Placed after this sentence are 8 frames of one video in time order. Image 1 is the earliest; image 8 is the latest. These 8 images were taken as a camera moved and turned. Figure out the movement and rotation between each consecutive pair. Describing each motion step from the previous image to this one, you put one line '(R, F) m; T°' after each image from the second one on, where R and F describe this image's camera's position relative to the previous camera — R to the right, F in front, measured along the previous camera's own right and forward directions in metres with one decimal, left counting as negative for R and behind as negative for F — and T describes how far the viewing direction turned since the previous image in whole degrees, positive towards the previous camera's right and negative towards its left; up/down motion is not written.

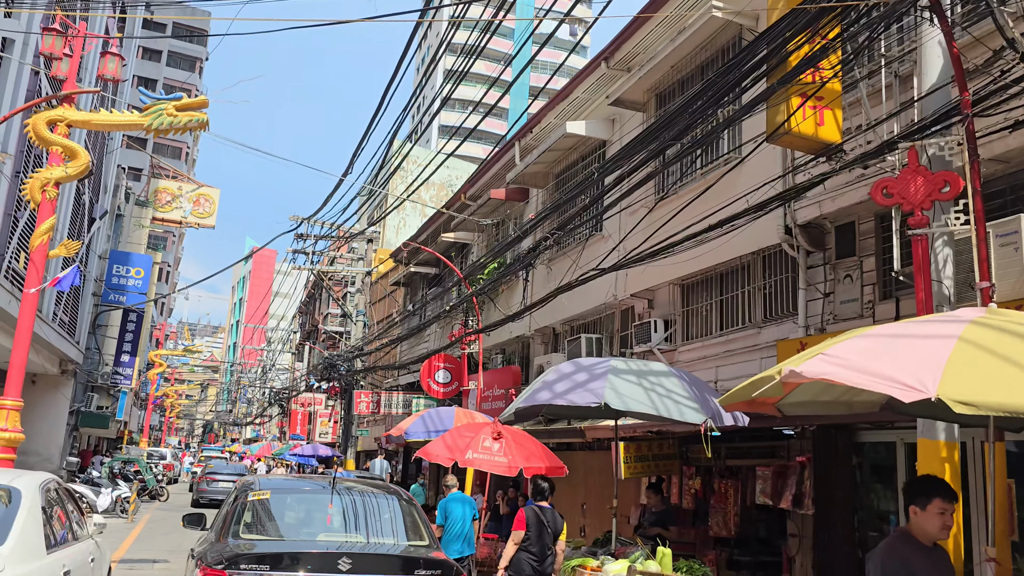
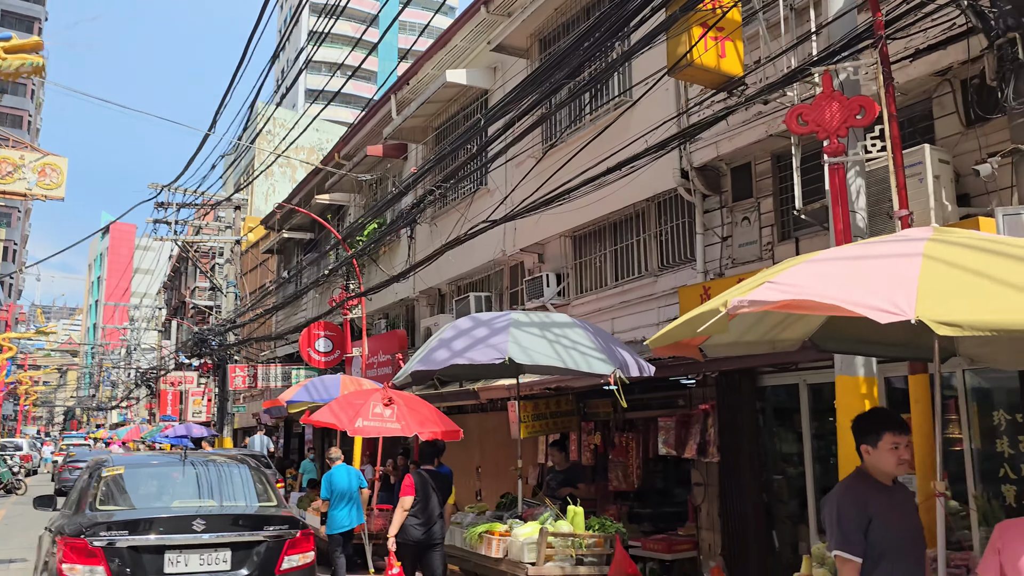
(-0.1, +0.5) m; +8°
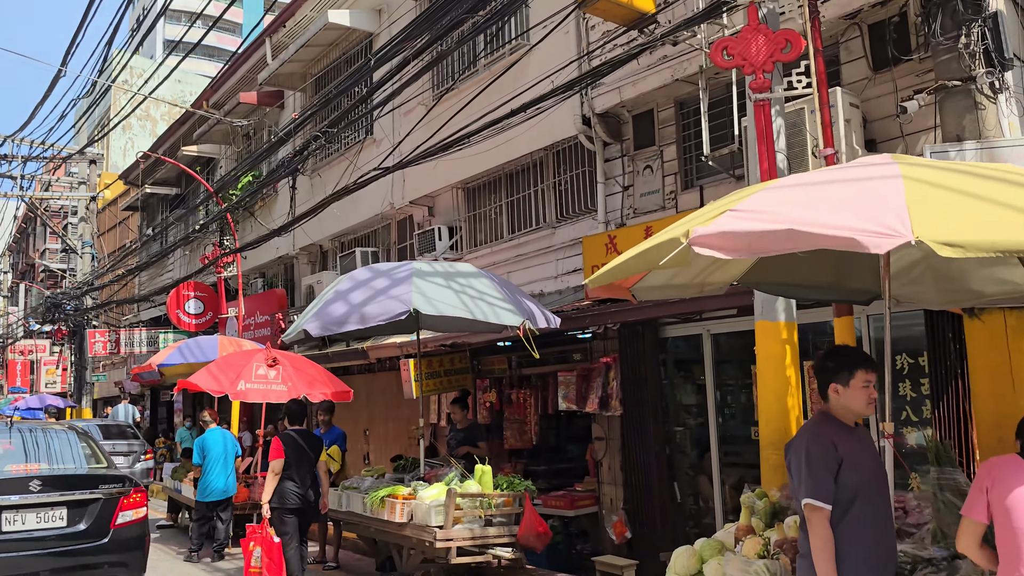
(-0.2, +0.4) m; +8°
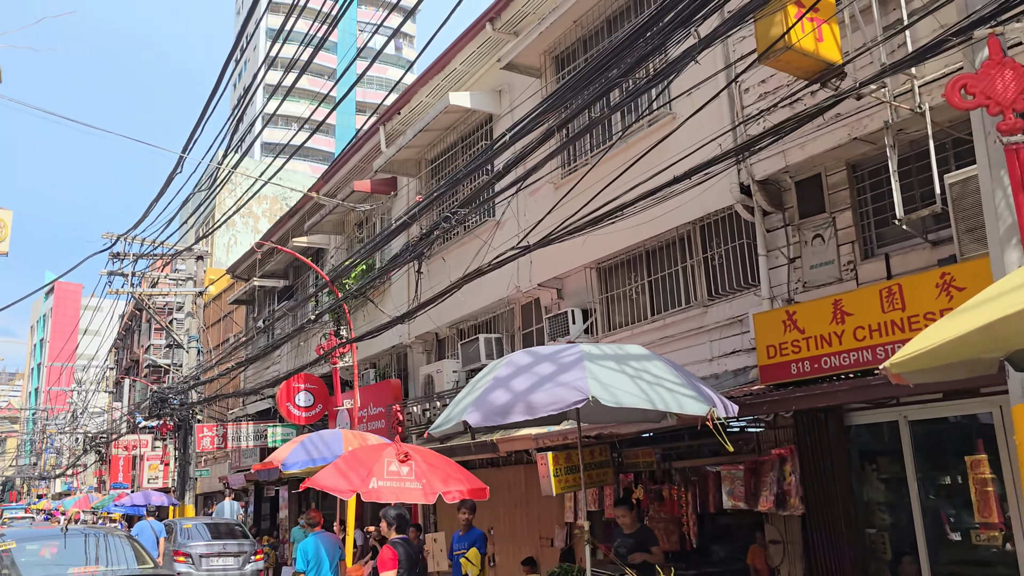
(-0.6, +0.6) m; -5°
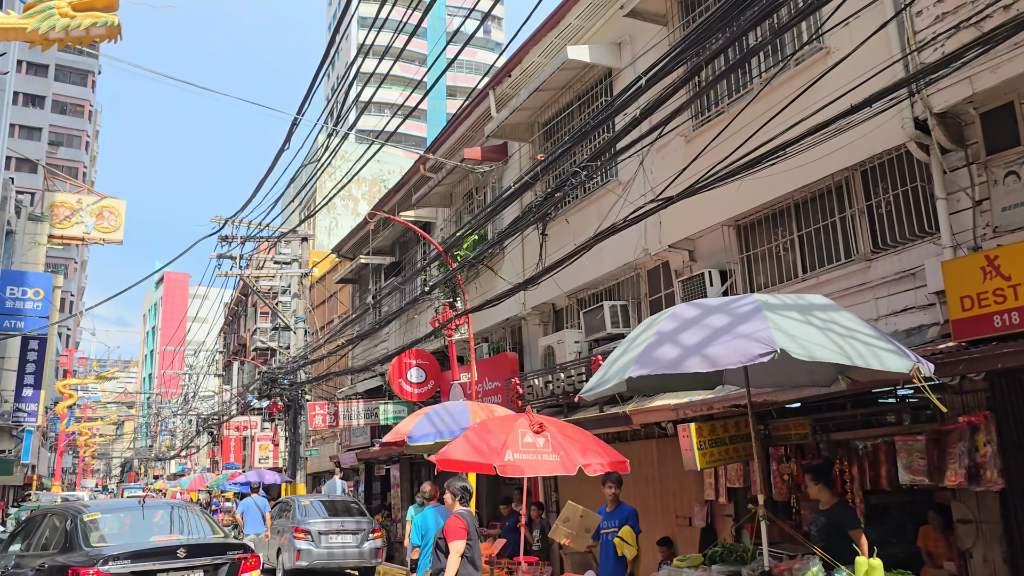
(-0.4, +0.6) m; -6°
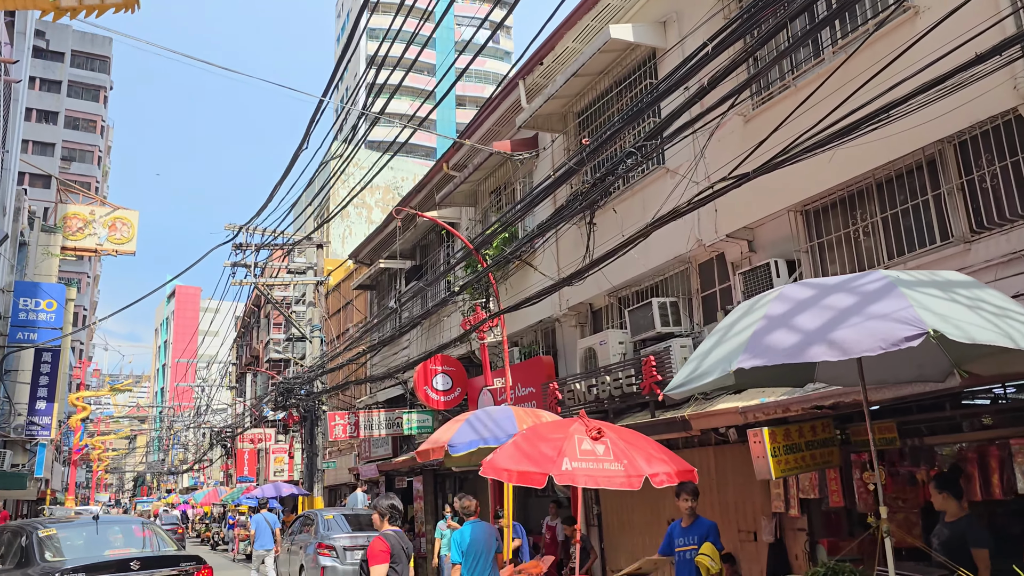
(-0.4, +0.8) m; -1°
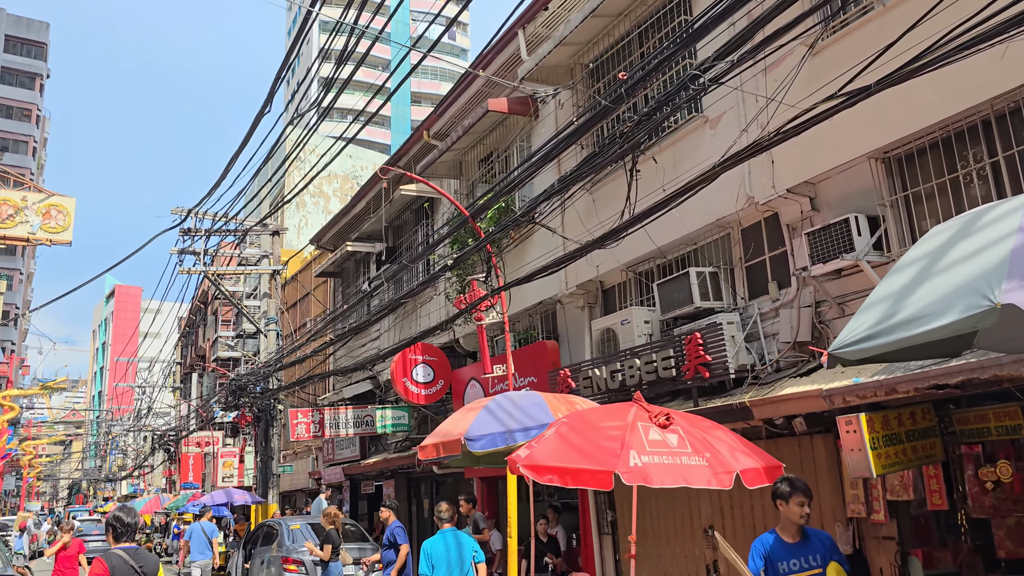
(-0.6, +1.5) m; +3°
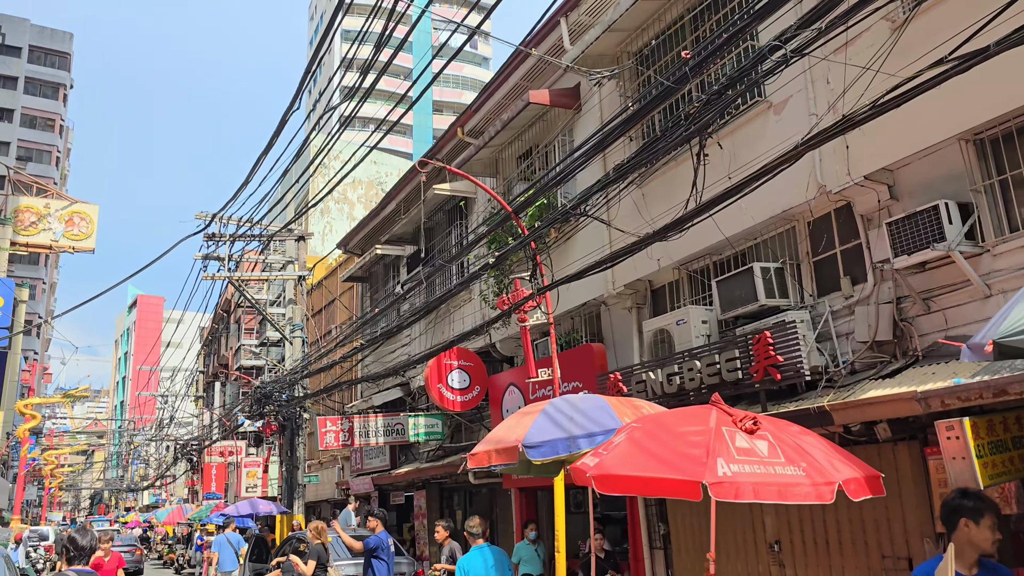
(-0.3, +0.5) m; -1°
